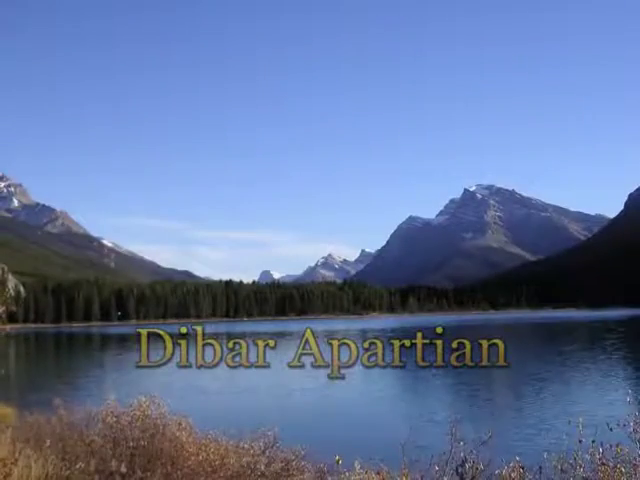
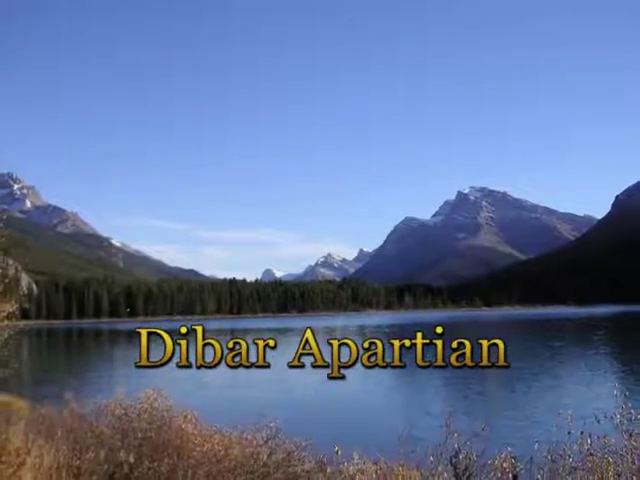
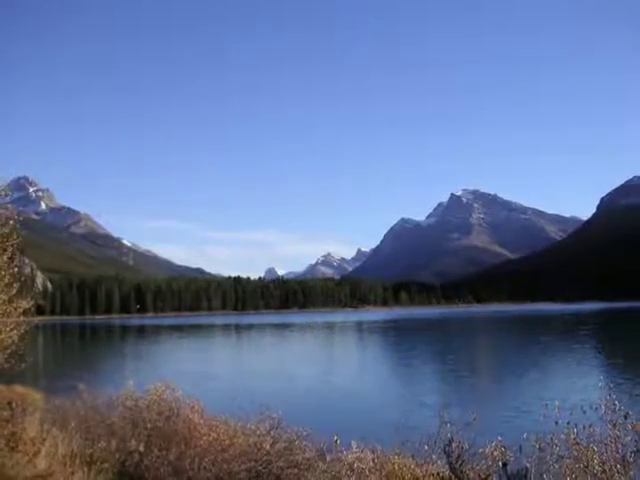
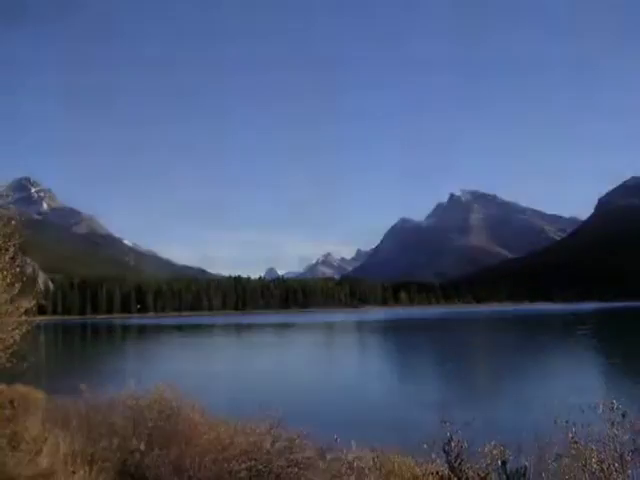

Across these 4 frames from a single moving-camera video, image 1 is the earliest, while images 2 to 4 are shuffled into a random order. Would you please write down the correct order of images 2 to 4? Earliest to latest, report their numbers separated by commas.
2, 3, 4
